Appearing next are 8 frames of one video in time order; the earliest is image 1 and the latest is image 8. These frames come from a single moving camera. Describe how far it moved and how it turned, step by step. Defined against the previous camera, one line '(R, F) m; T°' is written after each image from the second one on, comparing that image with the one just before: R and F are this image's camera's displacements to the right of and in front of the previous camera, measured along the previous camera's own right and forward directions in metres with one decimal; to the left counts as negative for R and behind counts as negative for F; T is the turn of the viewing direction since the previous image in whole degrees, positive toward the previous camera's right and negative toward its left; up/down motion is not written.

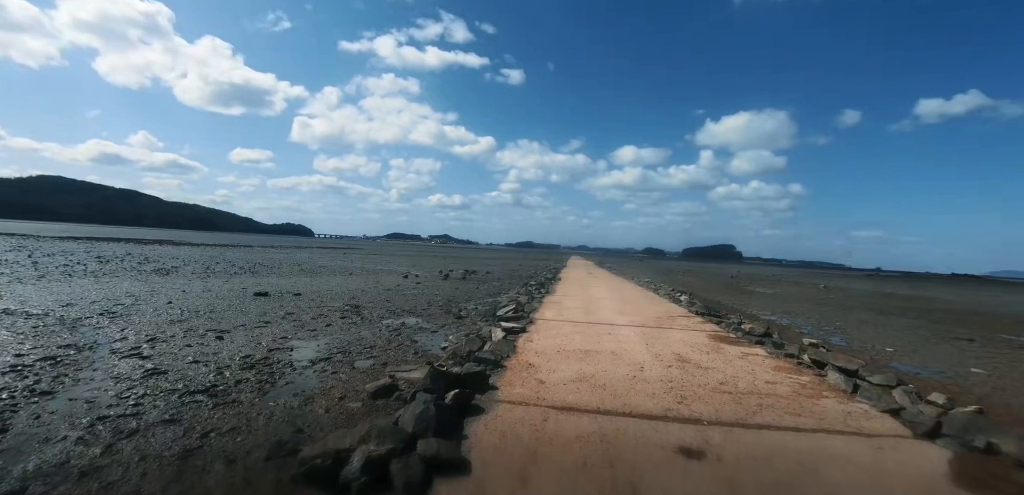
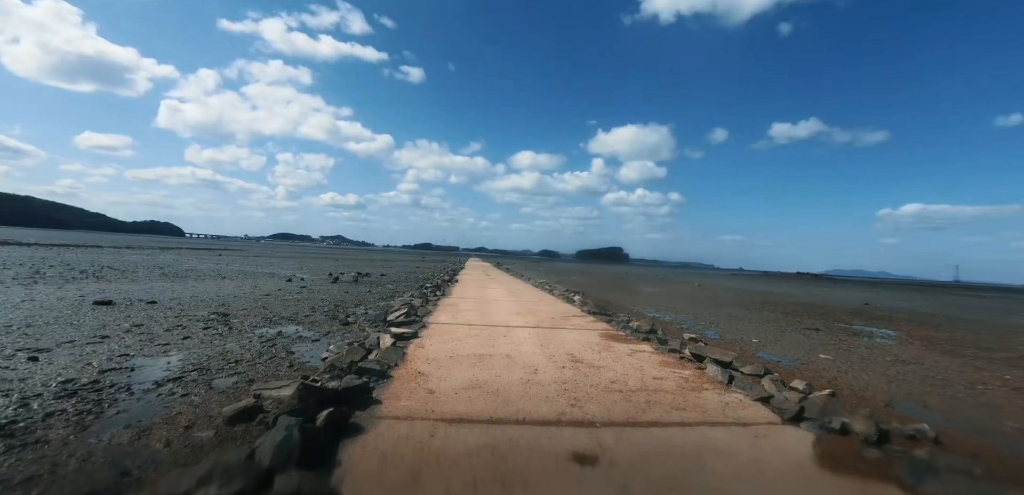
(+0.2, +0.5) m; +13°
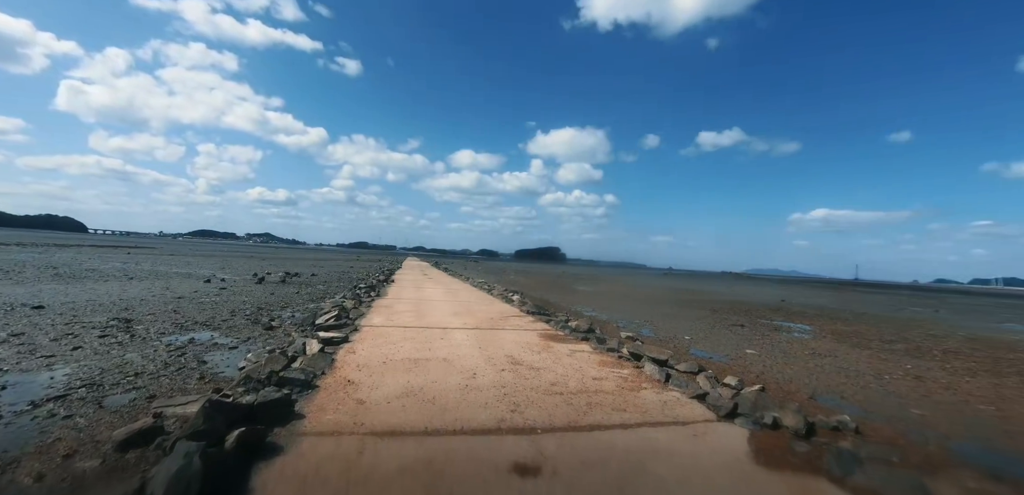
(0.0, +0.3) m; +8°
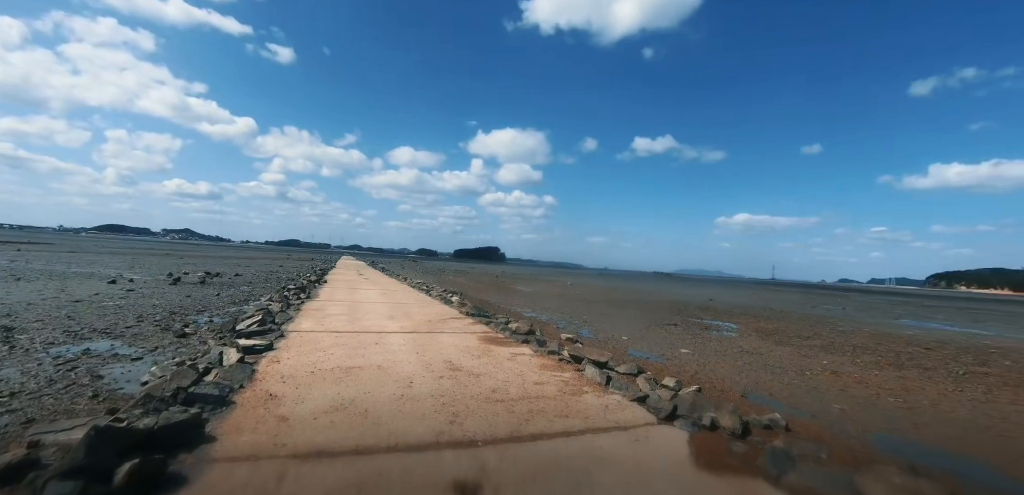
(0.0, +0.3) m; +8°
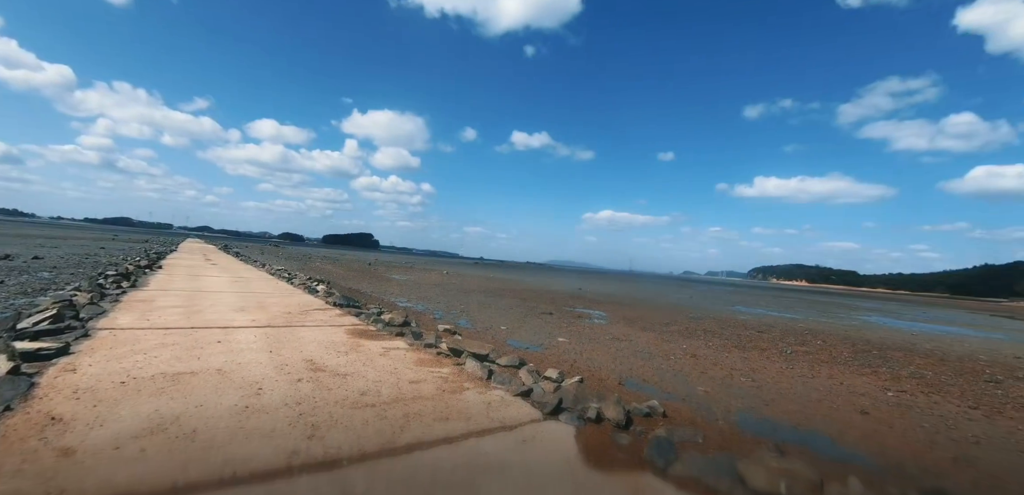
(0.0, +0.6) m; +16°
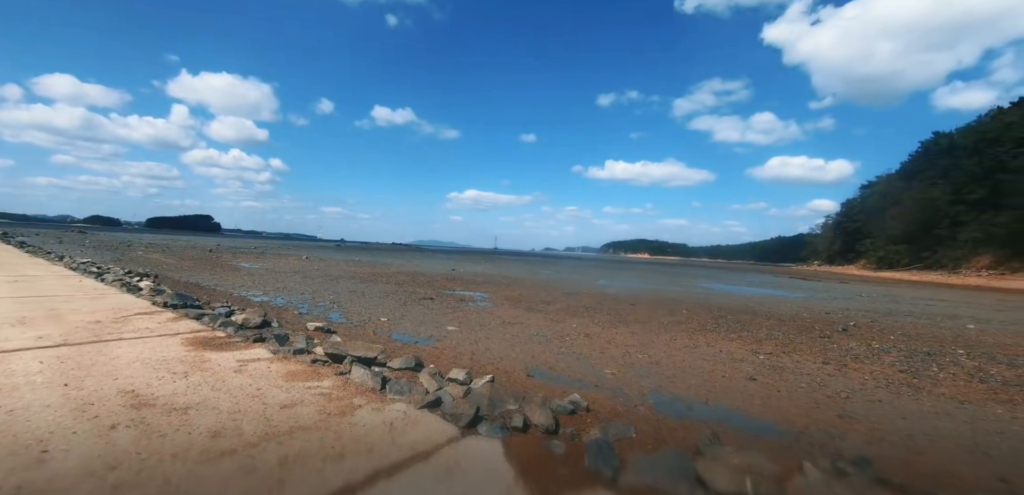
(-0.3, +0.9) m; +16°
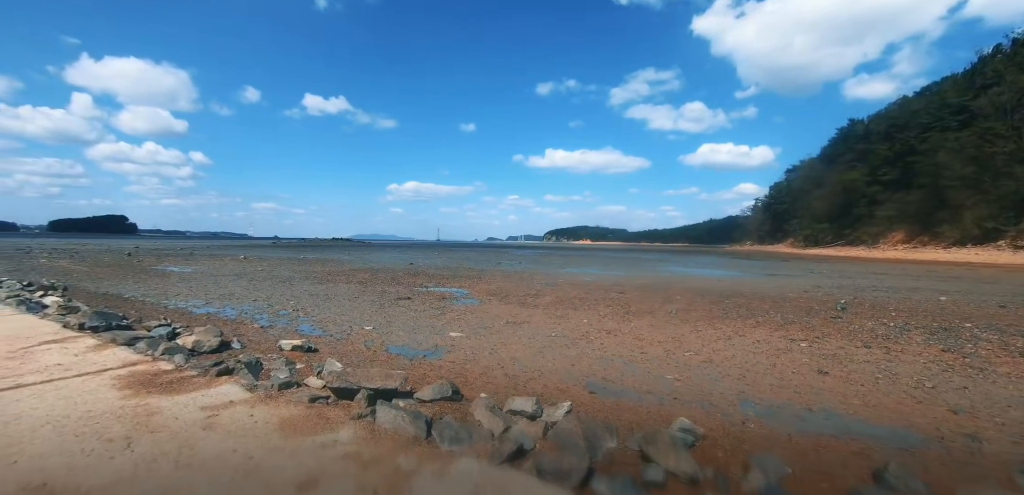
(-1.2, +1.5) m; +7°
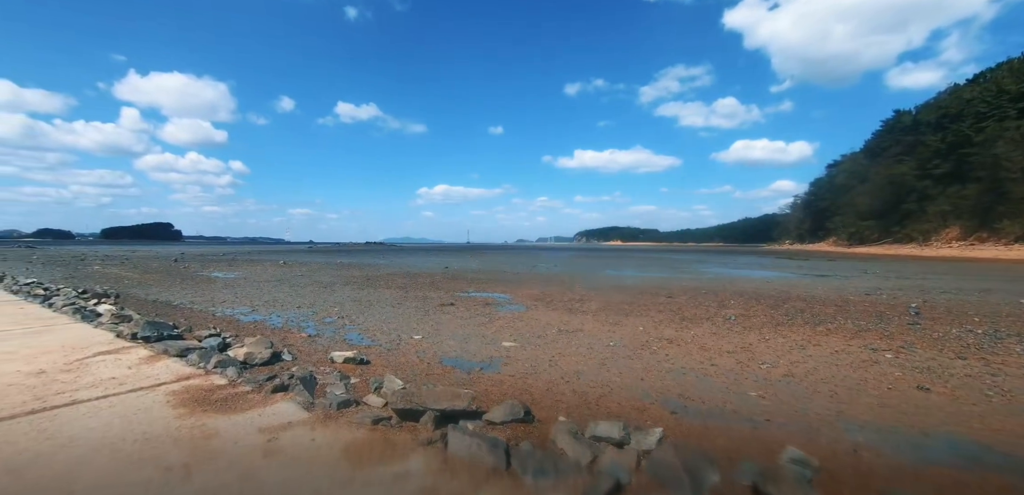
(-0.5, +0.4) m; -4°
